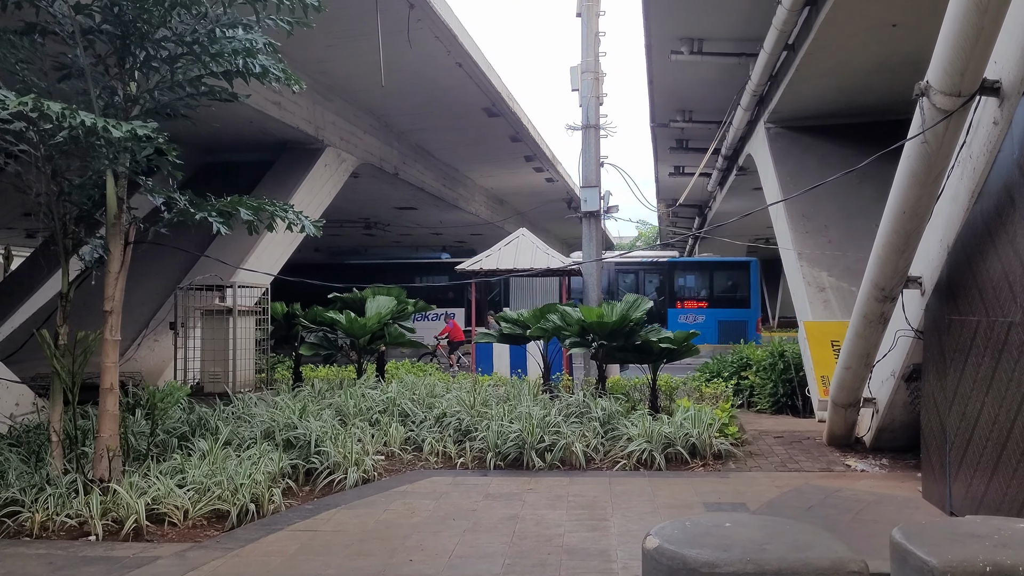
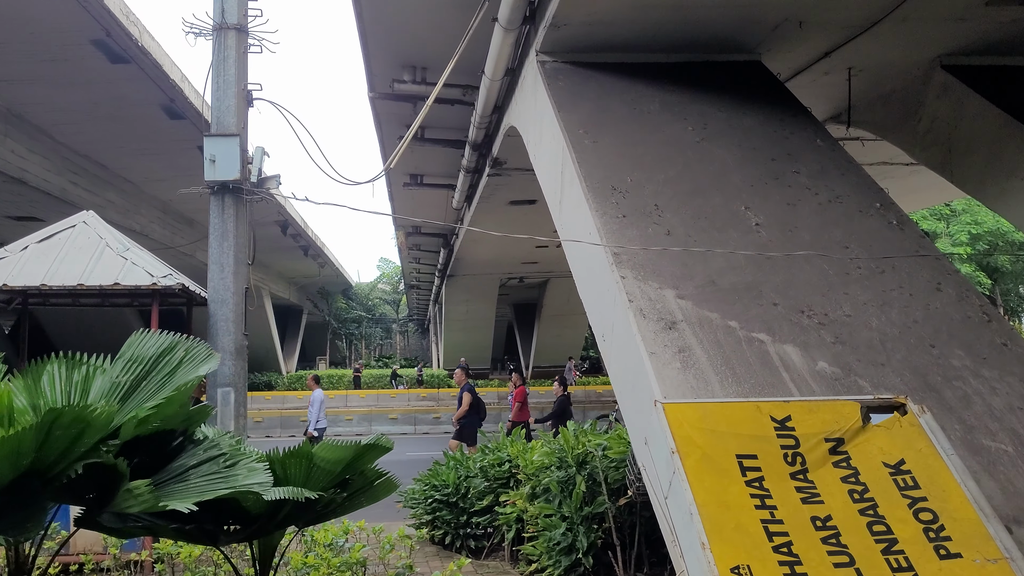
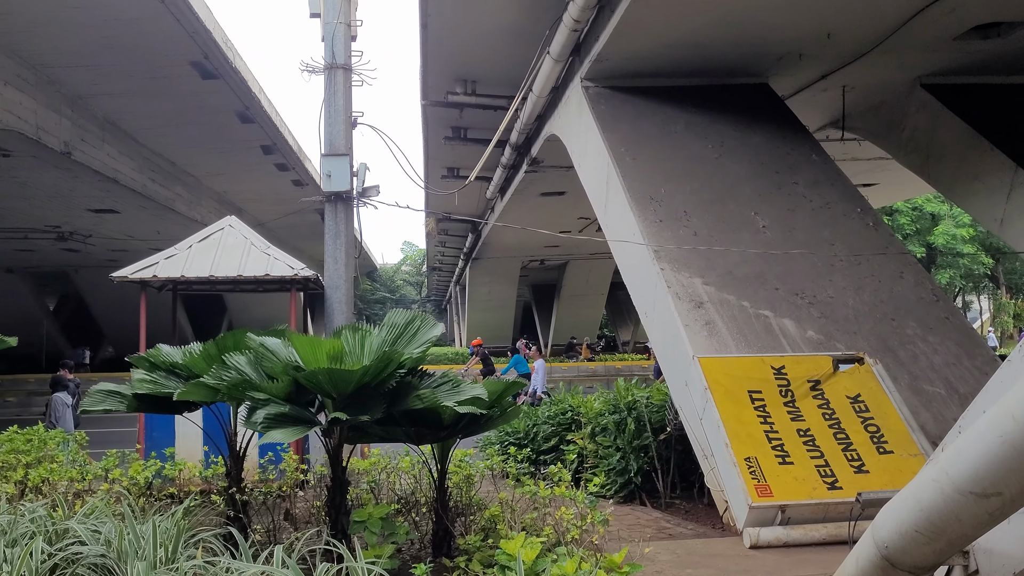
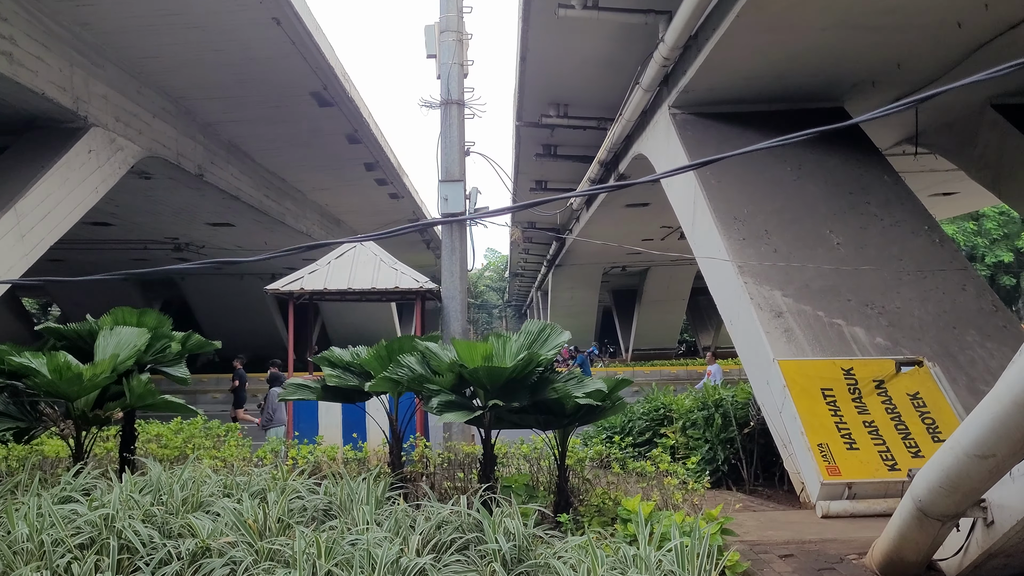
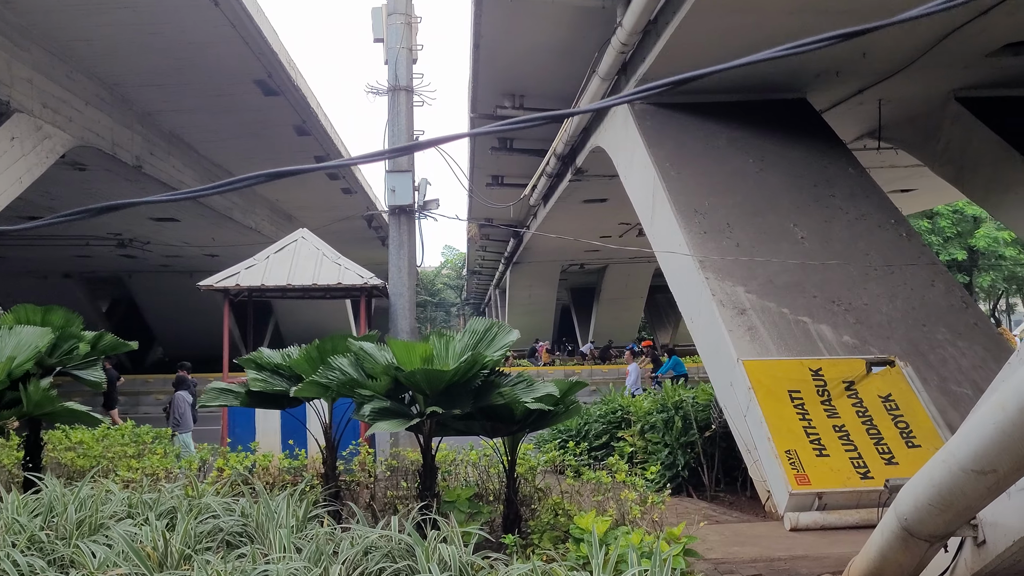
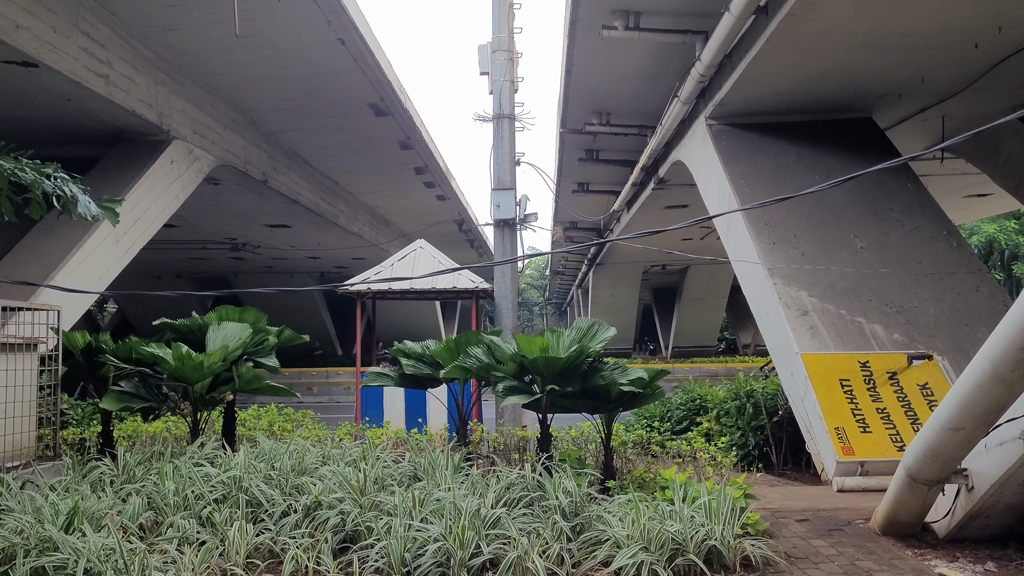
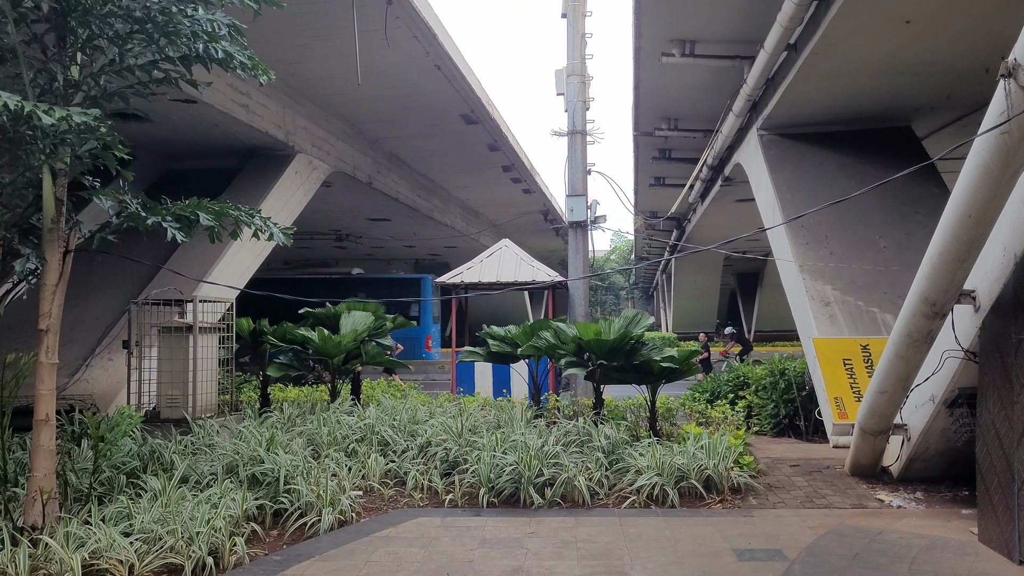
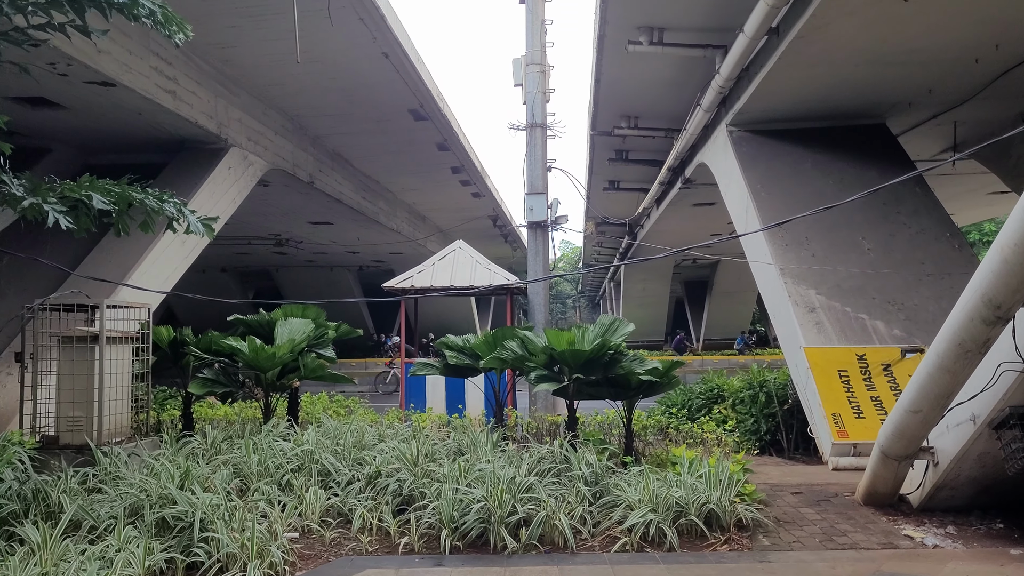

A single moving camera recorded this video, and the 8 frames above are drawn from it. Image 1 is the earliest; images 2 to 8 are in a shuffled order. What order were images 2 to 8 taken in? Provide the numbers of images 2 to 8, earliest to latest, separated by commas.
7, 8, 6, 4, 5, 3, 2
